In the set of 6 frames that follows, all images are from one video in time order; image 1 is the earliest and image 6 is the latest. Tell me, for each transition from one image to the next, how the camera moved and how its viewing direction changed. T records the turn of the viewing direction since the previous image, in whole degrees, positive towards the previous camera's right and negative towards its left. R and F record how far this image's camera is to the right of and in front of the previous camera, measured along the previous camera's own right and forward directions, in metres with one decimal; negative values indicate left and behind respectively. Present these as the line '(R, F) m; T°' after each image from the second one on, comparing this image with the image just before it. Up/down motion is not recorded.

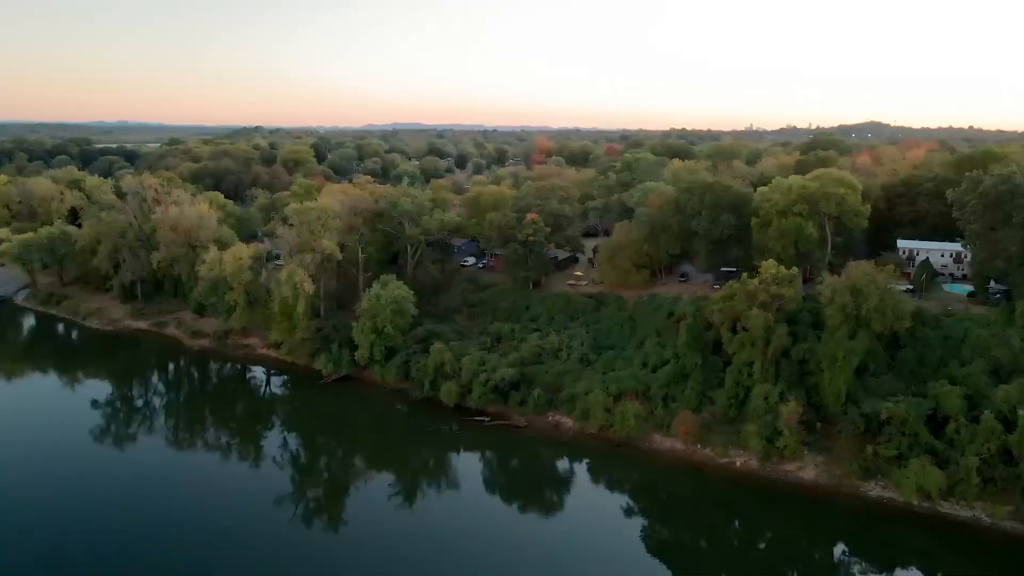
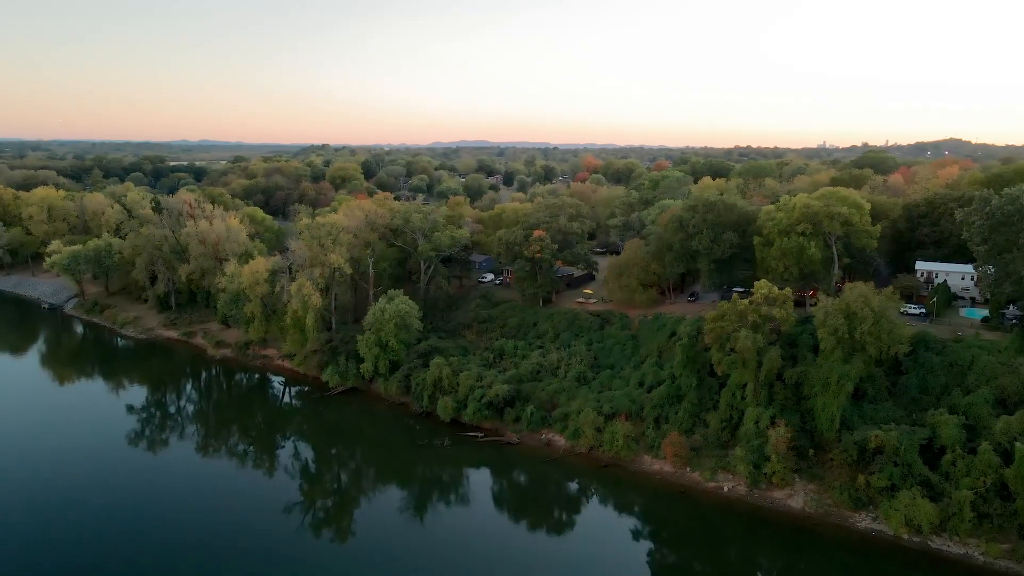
(+2.6, 0.0) m; -5°
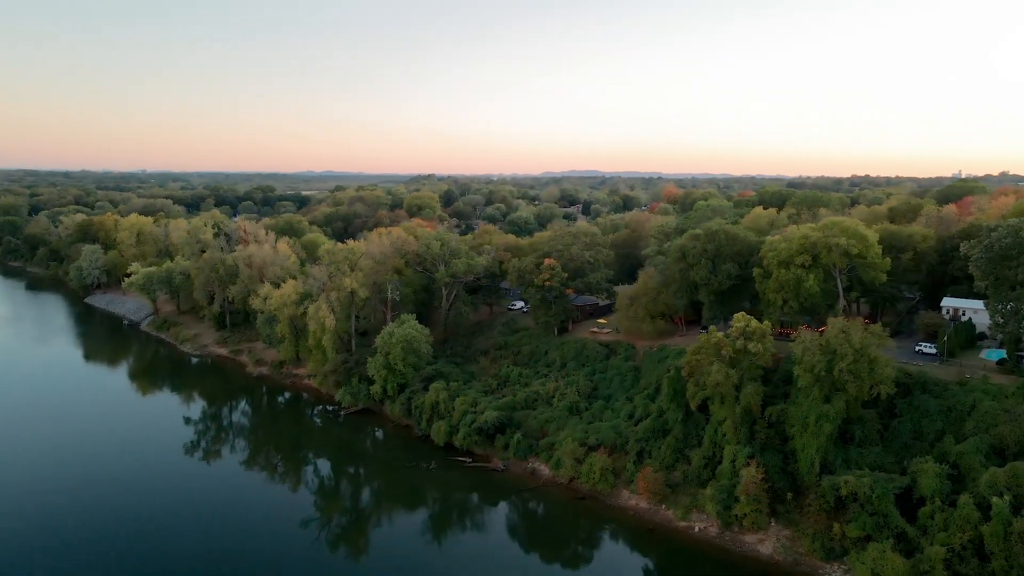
(+4.4, +0.1) m; -8°
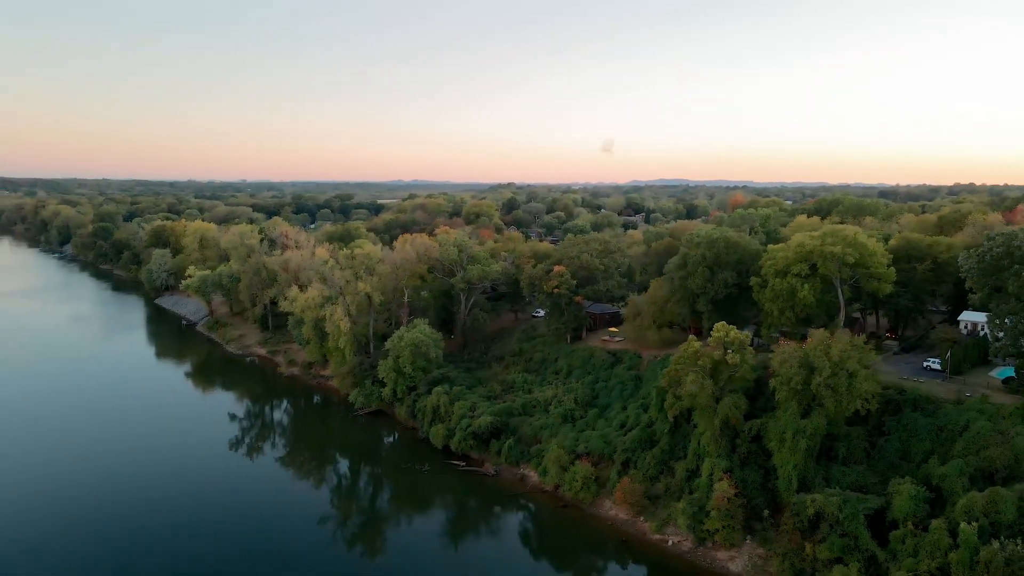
(+3.4, 0.0) m; -6°
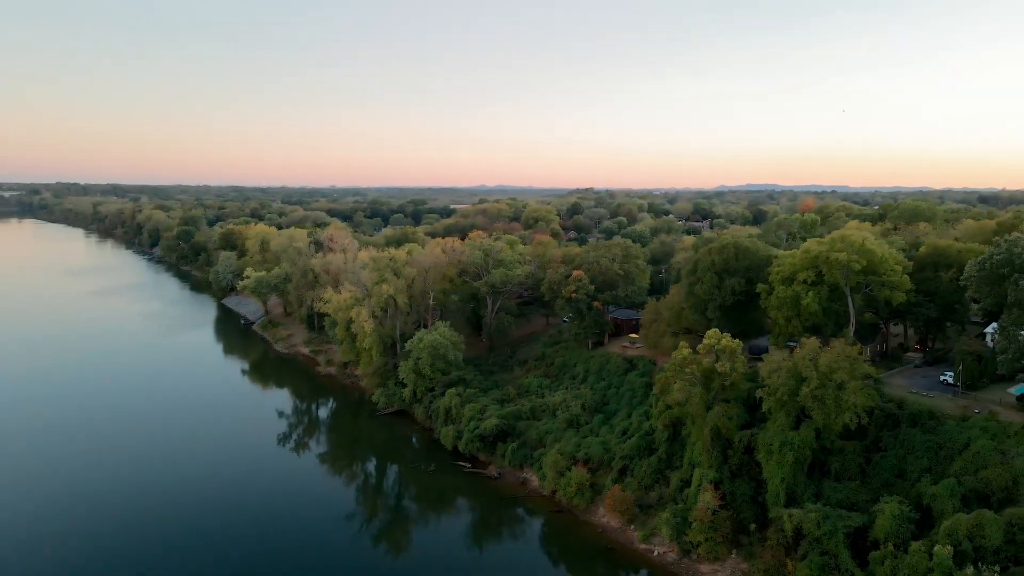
(+2.8, 0.0) m; -6°
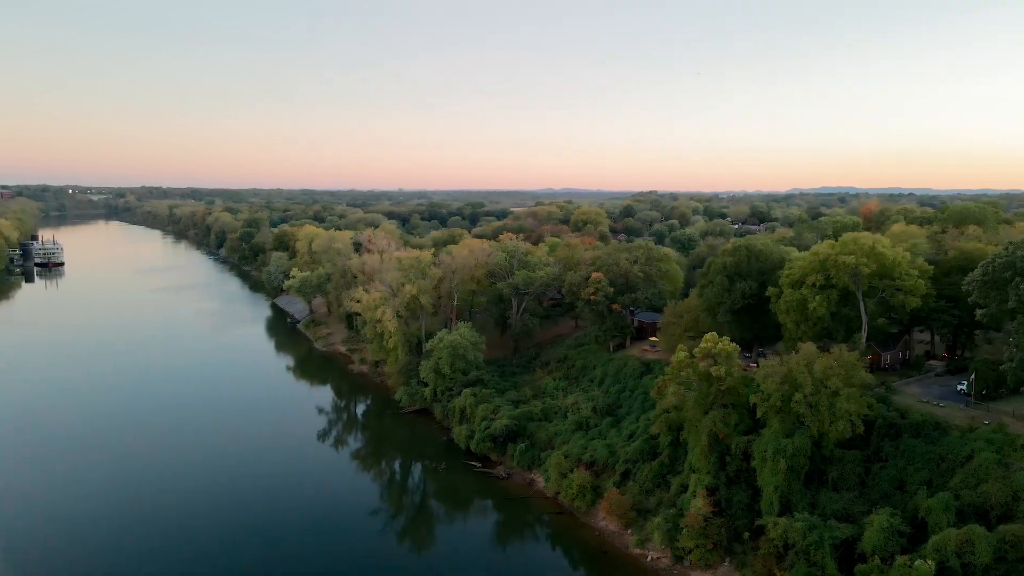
(+2.1, -0.1) m; -5°
